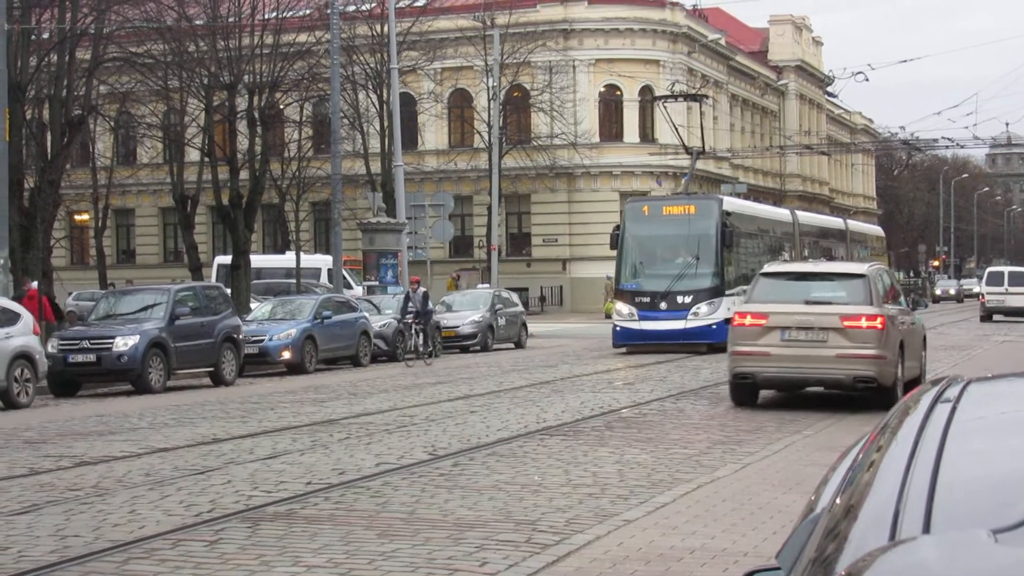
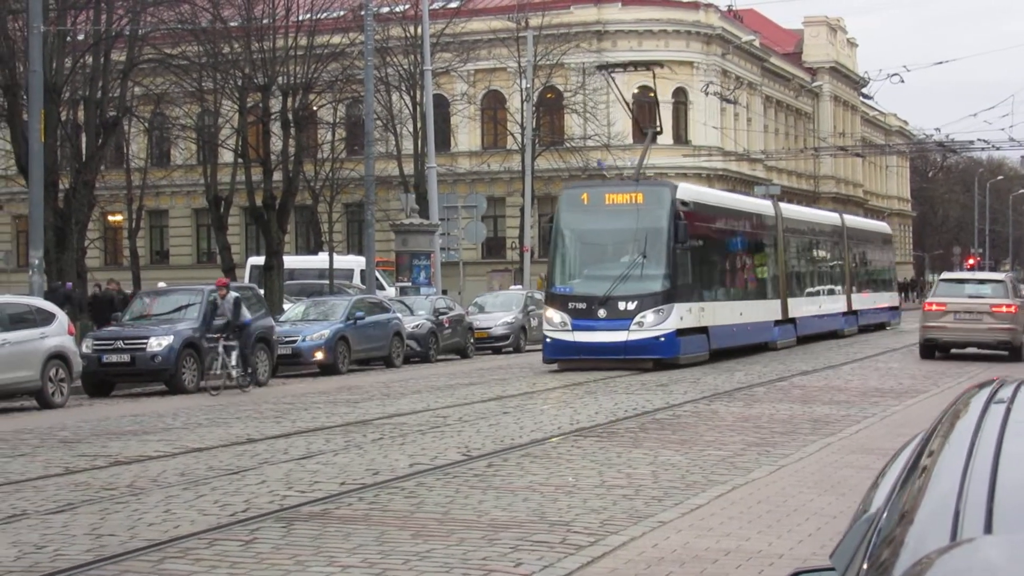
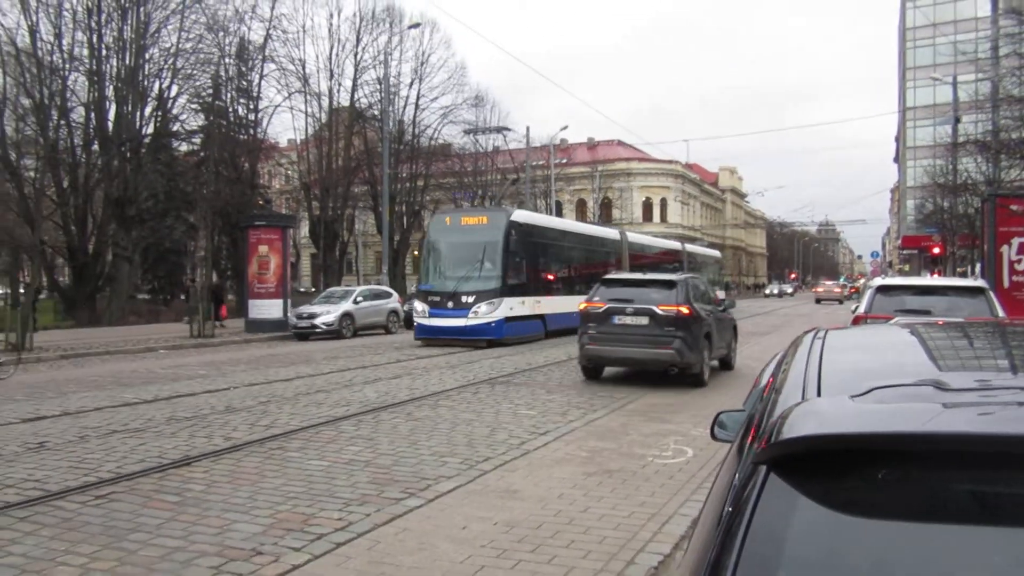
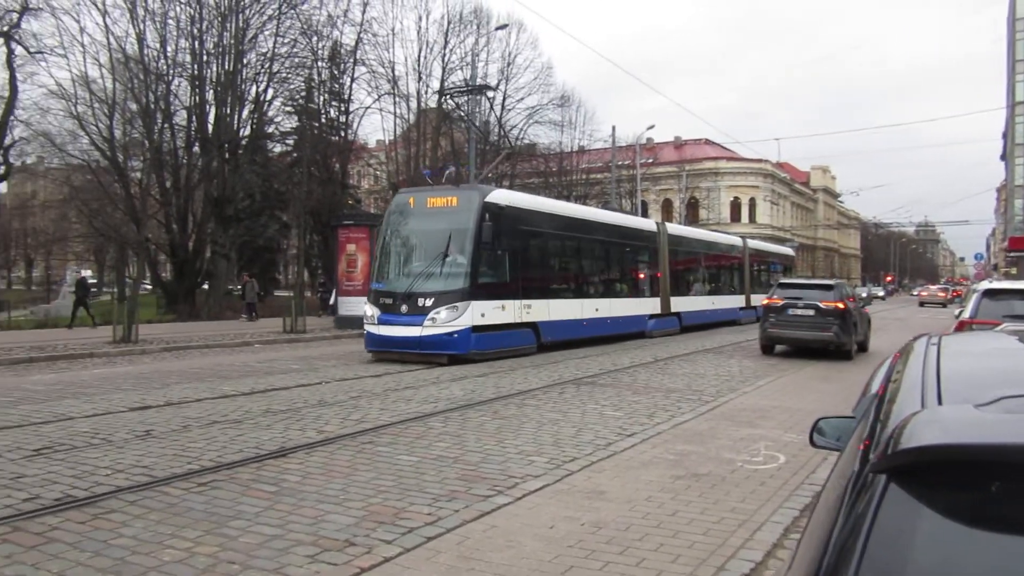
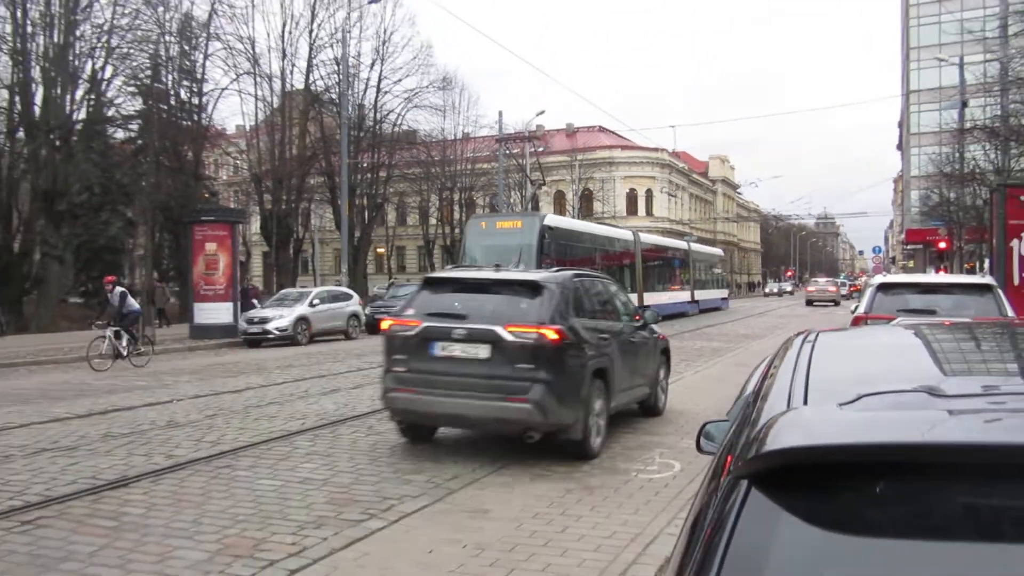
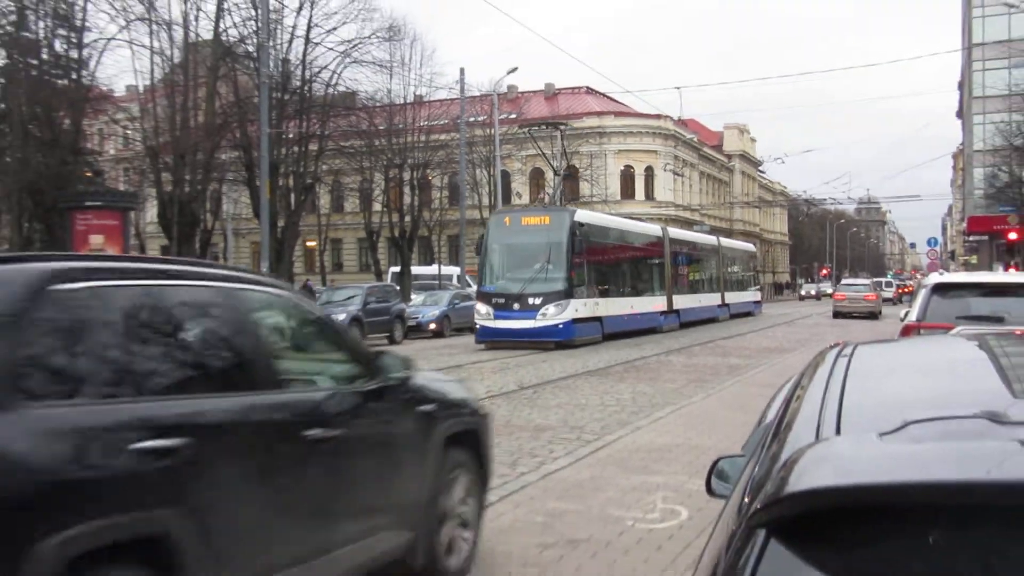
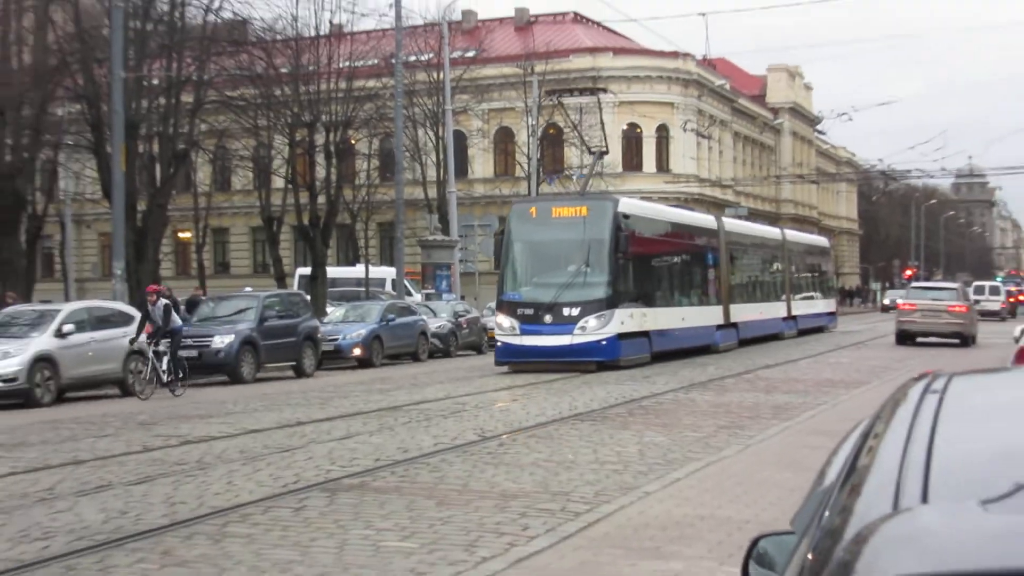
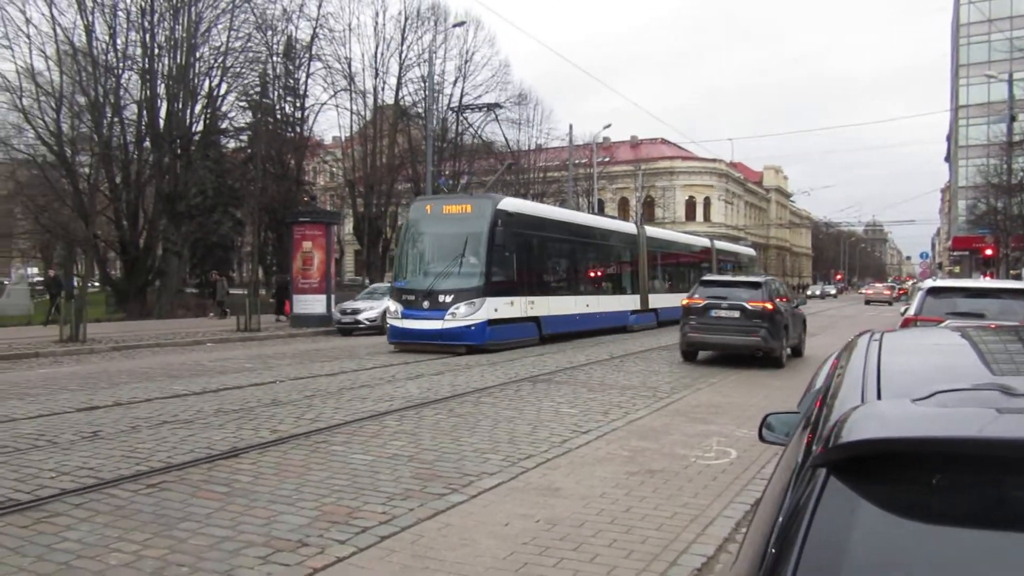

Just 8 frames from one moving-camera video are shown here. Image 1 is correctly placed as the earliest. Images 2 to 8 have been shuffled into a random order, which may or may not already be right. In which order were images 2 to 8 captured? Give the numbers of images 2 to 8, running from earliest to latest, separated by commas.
2, 7, 6, 5, 3, 8, 4
